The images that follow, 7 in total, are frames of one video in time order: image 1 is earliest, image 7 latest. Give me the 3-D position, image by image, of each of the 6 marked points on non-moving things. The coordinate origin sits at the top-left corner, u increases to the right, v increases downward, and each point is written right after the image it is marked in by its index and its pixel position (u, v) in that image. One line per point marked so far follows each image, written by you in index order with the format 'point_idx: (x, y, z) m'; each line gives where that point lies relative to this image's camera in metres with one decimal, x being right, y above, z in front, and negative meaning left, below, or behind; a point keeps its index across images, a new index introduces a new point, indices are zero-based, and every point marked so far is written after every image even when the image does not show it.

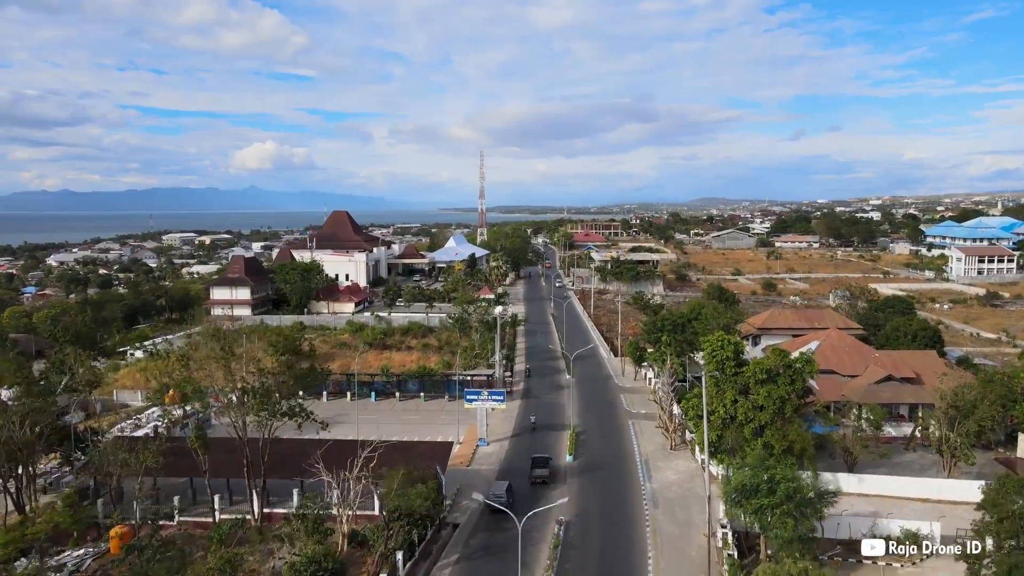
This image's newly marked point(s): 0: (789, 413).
0: (+7.2, -3.3, +17.9) m
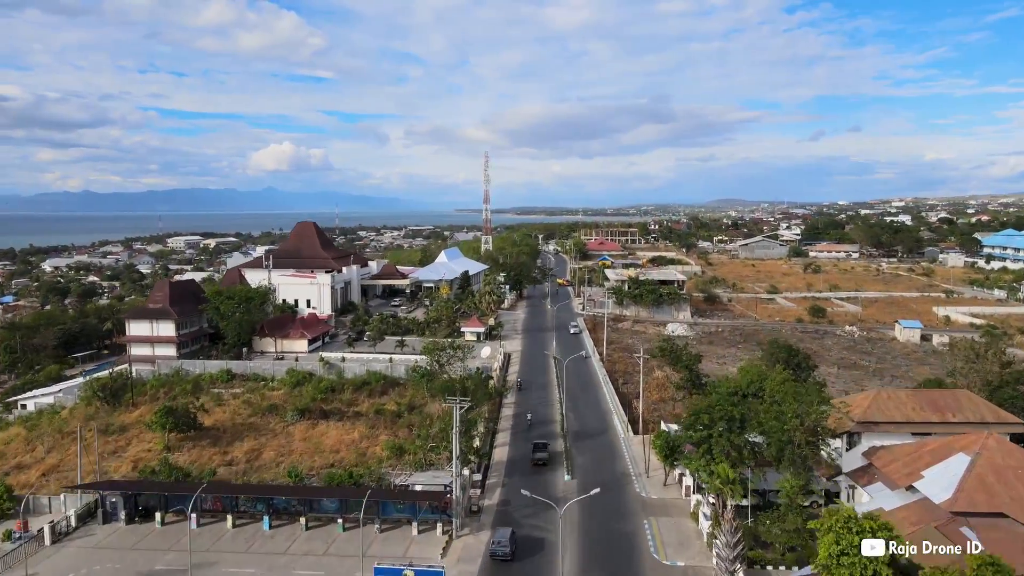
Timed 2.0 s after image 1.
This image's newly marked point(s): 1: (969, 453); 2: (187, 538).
0: (+6.1, -5.1, +8.2) m
1: (+10.7, -3.9, +16.1) m
2: (-8.3, -6.4, +17.7) m
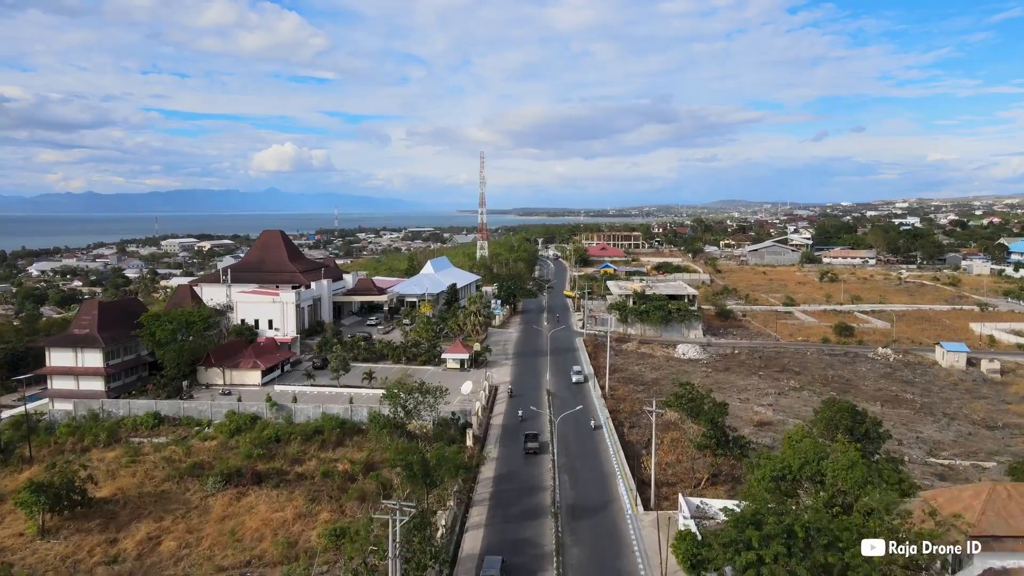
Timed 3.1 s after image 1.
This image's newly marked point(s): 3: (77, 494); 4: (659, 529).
0: (+5.4, -6.1, +2.8) m
1: (+10.0, -4.9, +10.7) m
2: (-9.0, -7.5, +12.3) m
3: (-12.1, -5.7, +19.2) m
4: (+3.9, -6.4, +18.8) m
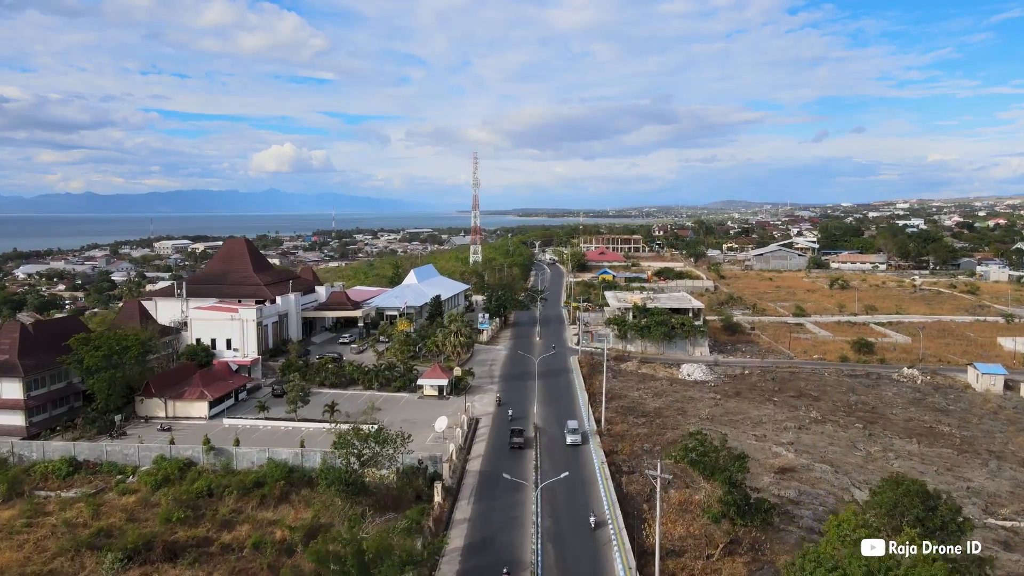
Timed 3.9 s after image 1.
0: (+4.7, -6.9, -1.3) m
1: (+9.3, -5.7, +6.6) m
2: (-9.7, -8.3, +8.2) m
3: (-12.9, -6.5, +15.2) m
4: (+3.2, -7.2, +14.7) m
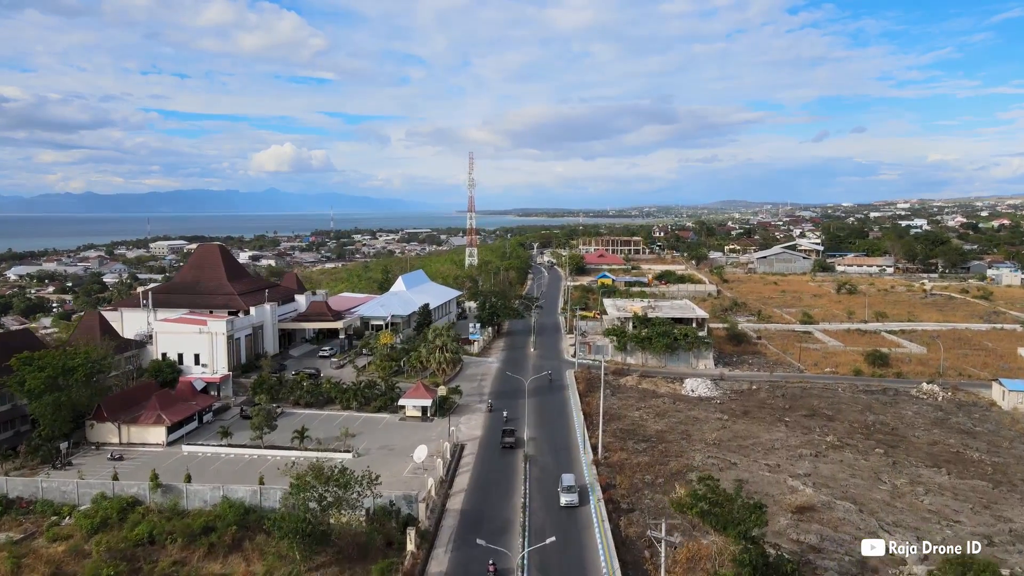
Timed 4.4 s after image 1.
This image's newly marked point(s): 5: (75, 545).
0: (+4.2, -7.4, -3.8) m
1: (+8.8, -6.2, +4.1) m
2: (-10.2, -8.8, +5.7) m
3: (-13.3, -7.0, +12.6) m
4: (+2.8, -7.8, +12.1) m
5: (-11.9, -7.0, +18.6) m
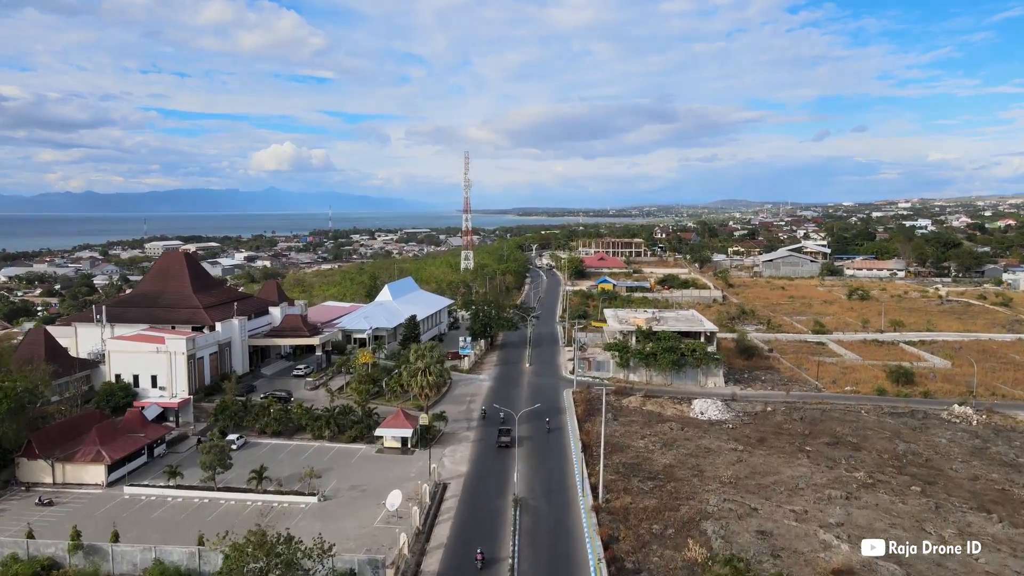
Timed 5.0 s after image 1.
0: (+3.8, -8.1, -7.0) m
1: (+8.5, -6.9, +0.9) m
2: (-10.6, -9.4, +2.5) m
3: (-13.7, -7.7, +9.4) m
4: (+2.4, -8.4, +9.0) m
5: (-12.3, -7.6, +15.5) m
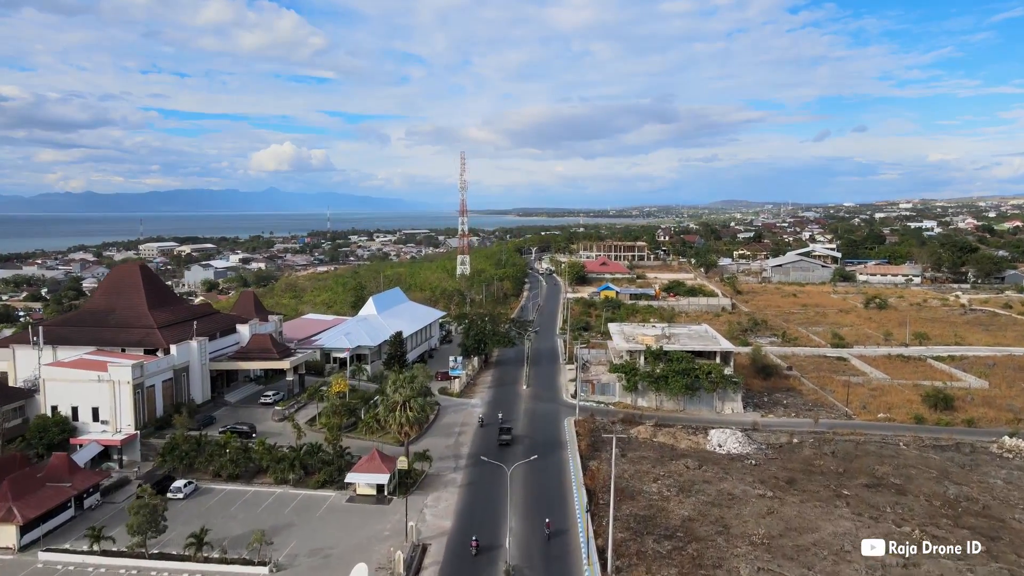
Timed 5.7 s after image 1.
0: (+3.6, -8.8, -10.8) m
1: (+8.2, -7.6, -2.9) m
2: (-10.8, -10.1, -1.2) m
3: (-13.9, -8.4, +5.7) m
4: (+2.1, -9.1, +5.2) m
5: (-12.5, -8.3, +11.7) m
